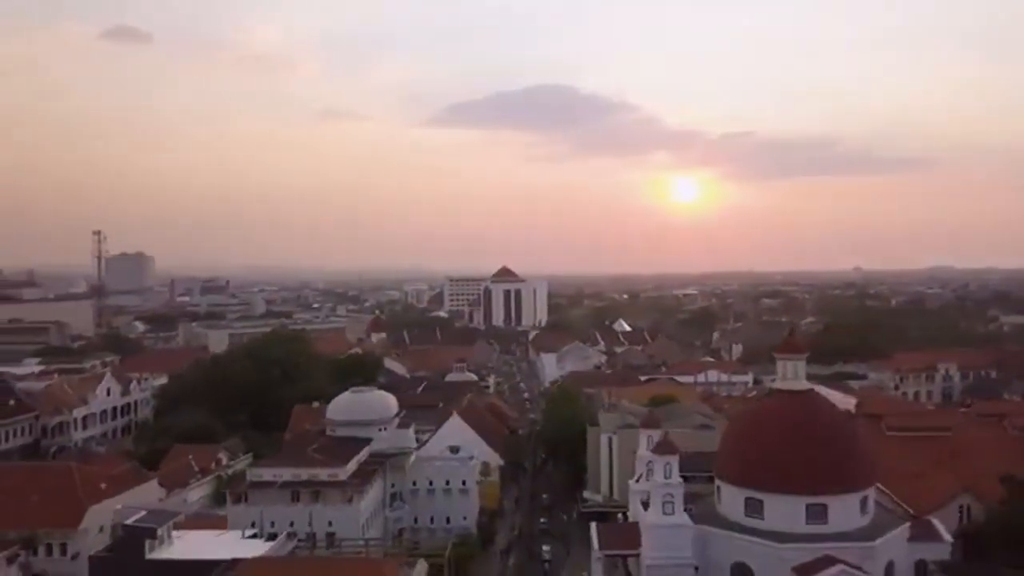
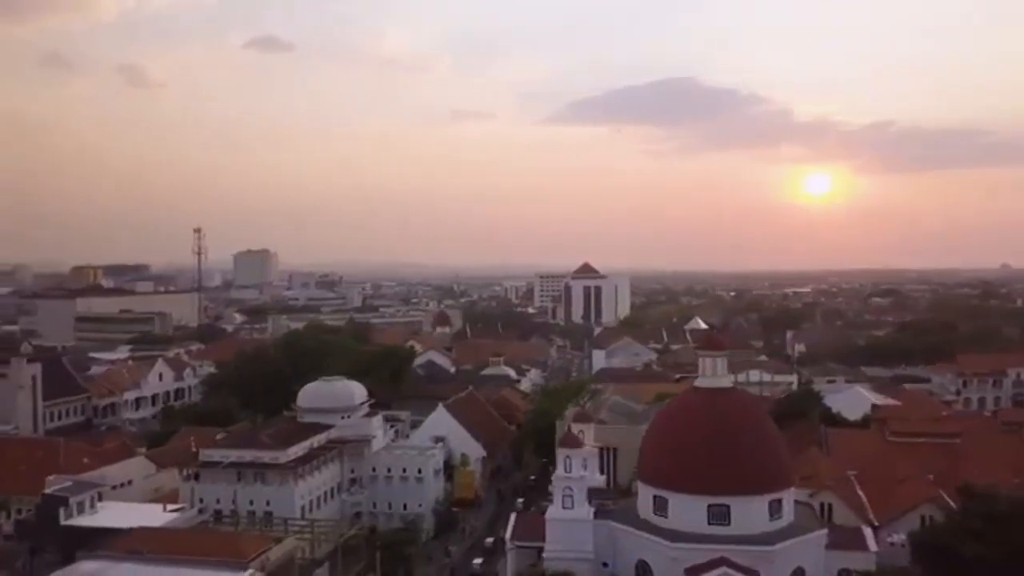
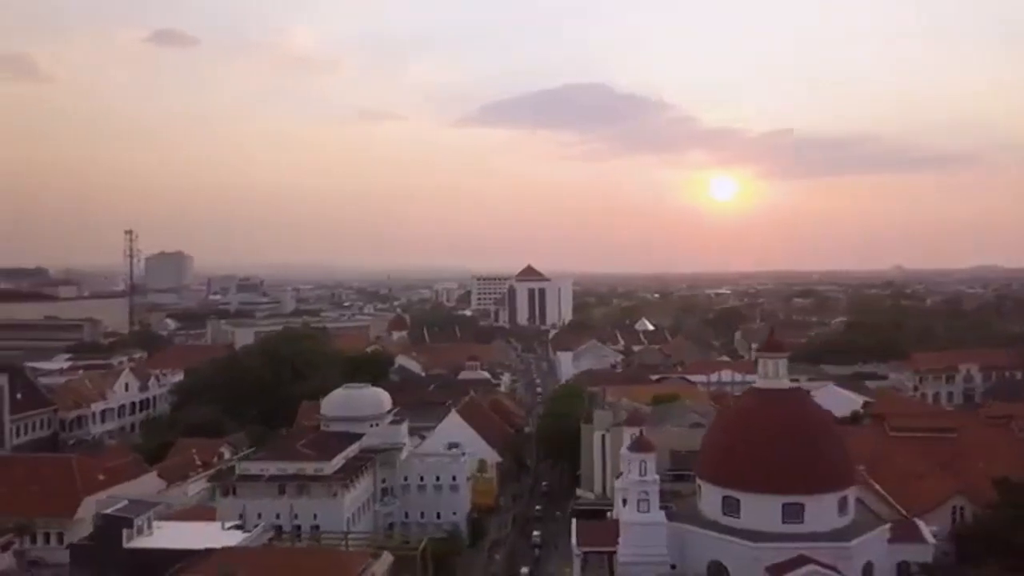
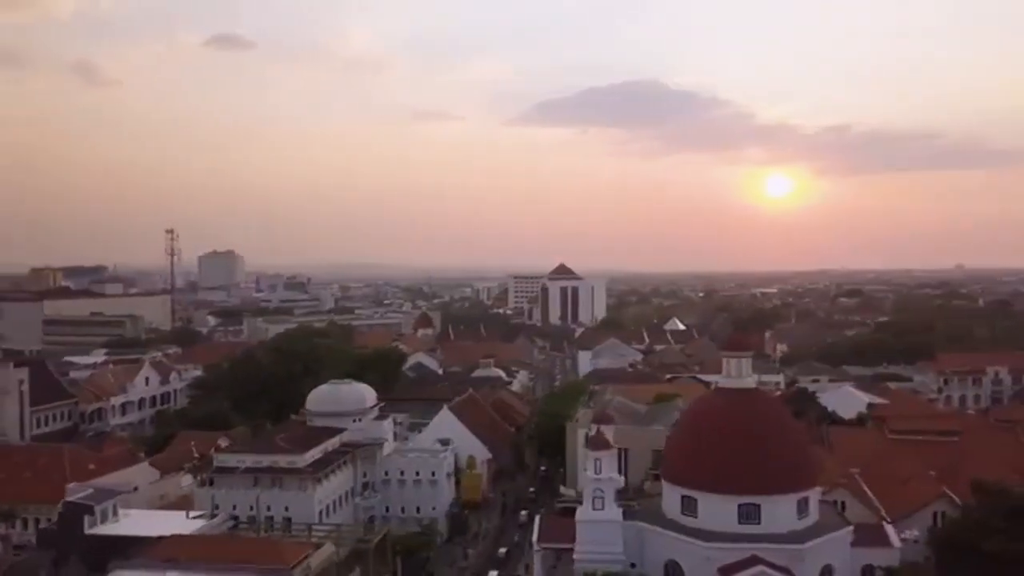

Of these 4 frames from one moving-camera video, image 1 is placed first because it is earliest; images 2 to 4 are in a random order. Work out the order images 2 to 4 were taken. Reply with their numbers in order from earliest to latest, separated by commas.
3, 4, 2
